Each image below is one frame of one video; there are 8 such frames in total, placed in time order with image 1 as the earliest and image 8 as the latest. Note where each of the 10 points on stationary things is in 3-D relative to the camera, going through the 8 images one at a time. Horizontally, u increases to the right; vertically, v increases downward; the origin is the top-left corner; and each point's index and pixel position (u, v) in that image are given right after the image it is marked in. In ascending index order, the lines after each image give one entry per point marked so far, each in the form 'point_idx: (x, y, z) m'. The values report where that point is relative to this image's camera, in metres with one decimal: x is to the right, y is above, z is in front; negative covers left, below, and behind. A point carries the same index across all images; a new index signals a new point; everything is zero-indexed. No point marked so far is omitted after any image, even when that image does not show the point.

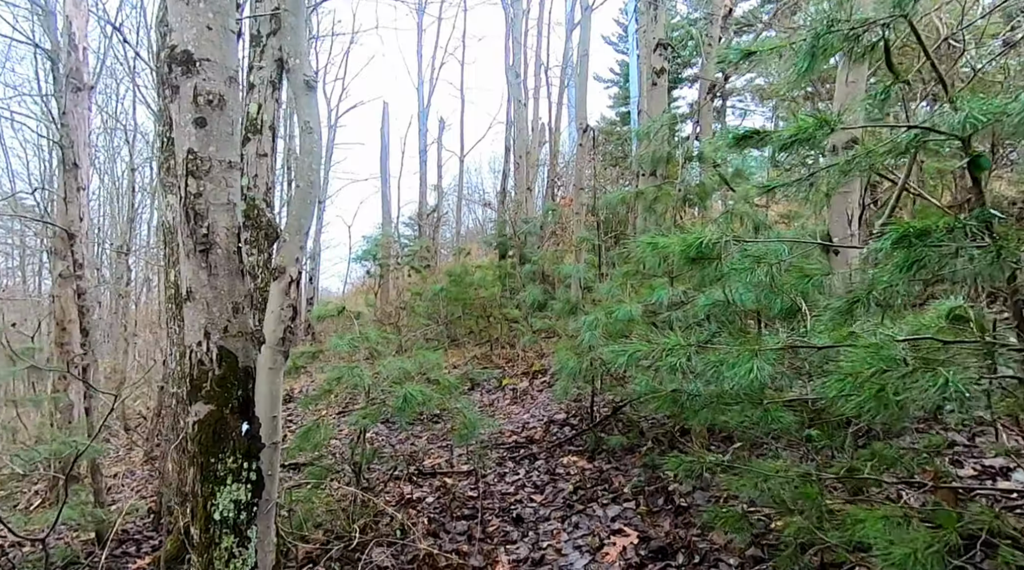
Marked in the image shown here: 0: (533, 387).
0: (+0.2, -1.0, +7.7) m
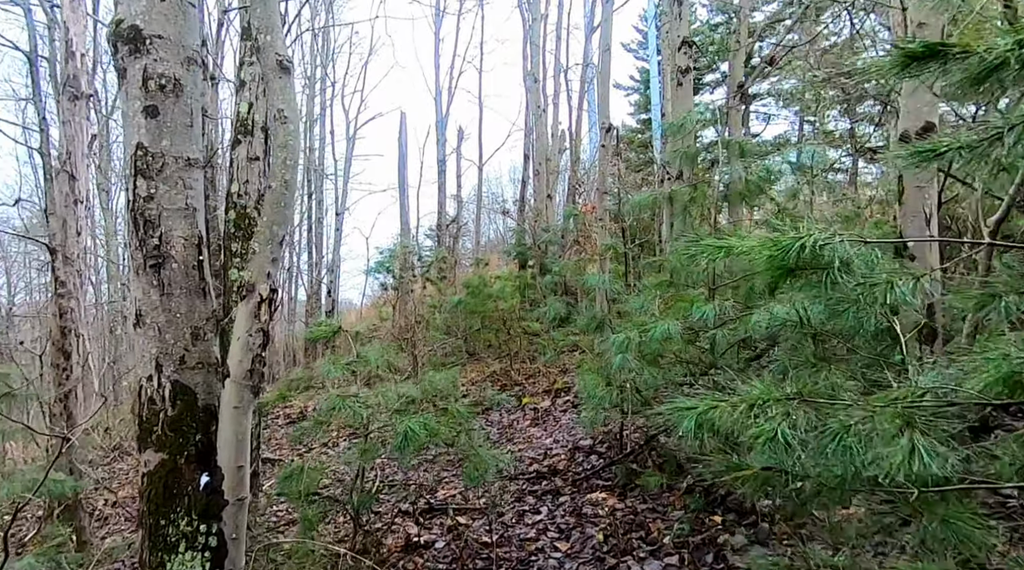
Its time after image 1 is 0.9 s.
0: (+0.4, -1.1, +7.2) m
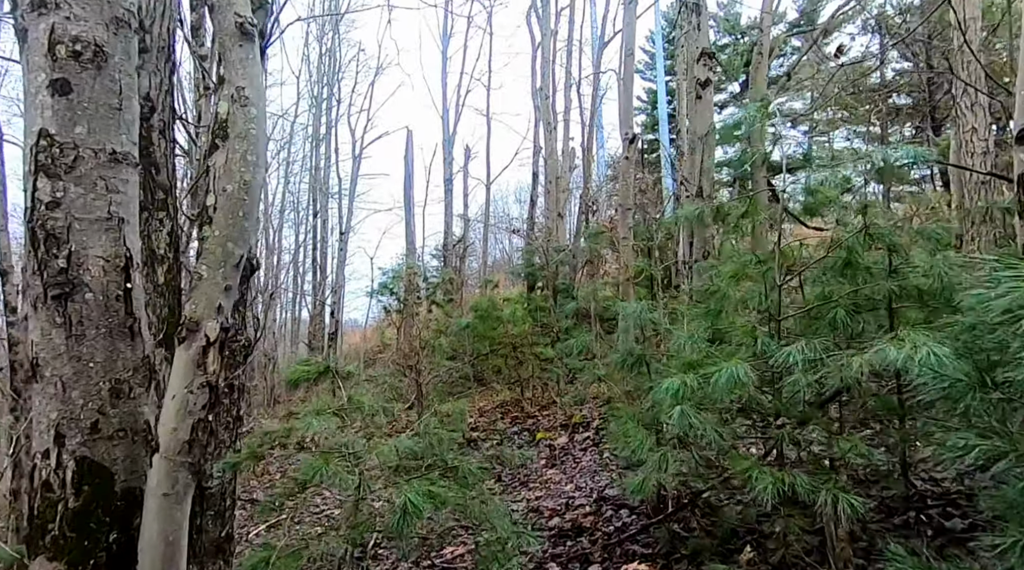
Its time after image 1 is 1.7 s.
0: (+0.5, -1.3, +6.5) m
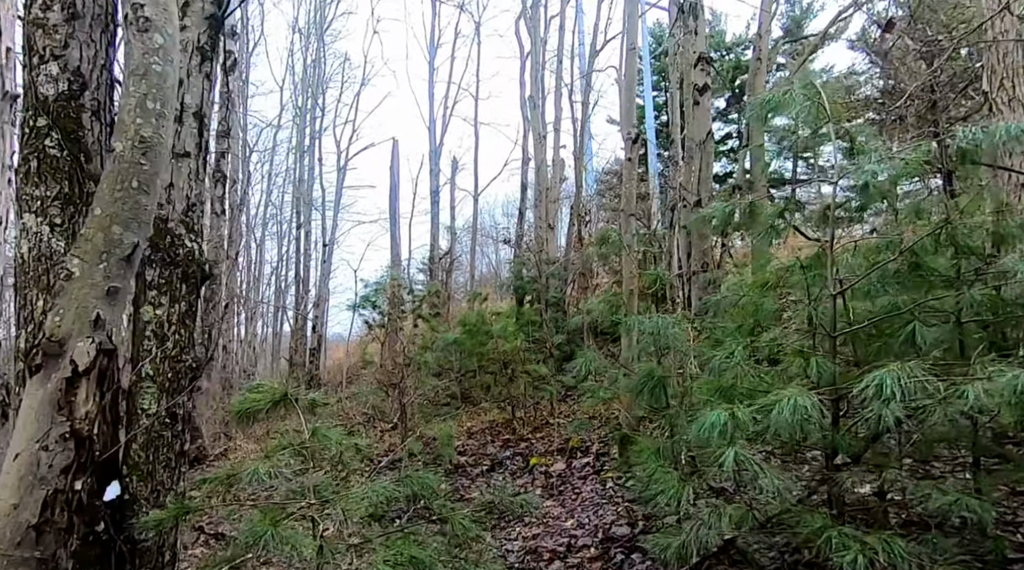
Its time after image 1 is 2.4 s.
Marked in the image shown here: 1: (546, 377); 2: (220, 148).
0: (+0.5, -1.4, +6.0) m
1: (+0.4, -1.1, +8.7) m
2: (-5.3, +2.5, +13.9) m
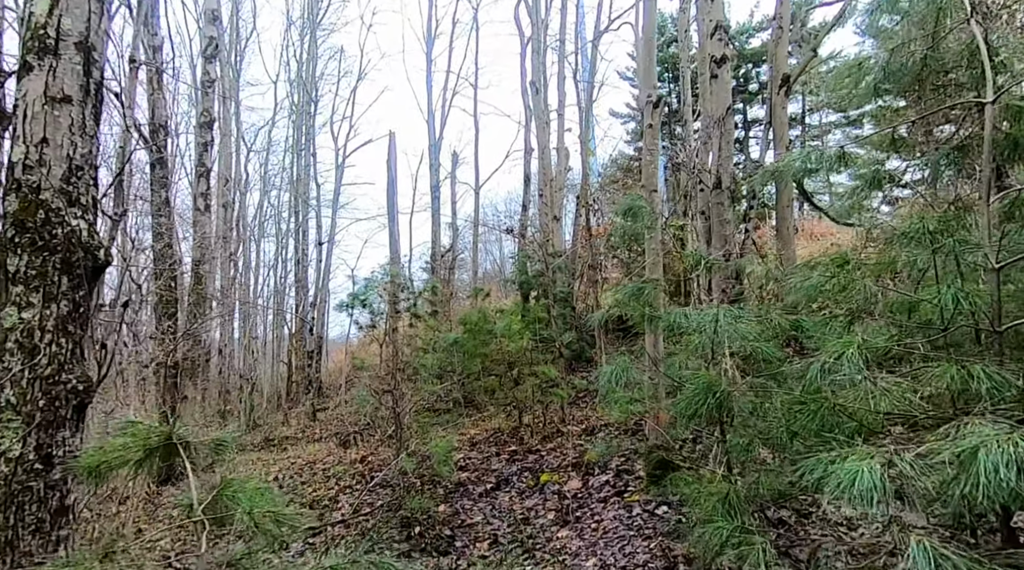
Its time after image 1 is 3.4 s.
0: (+0.5, -1.4, +5.2) m
1: (+0.4, -1.0, +7.9) m
2: (-5.3, +2.4, +13.1) m
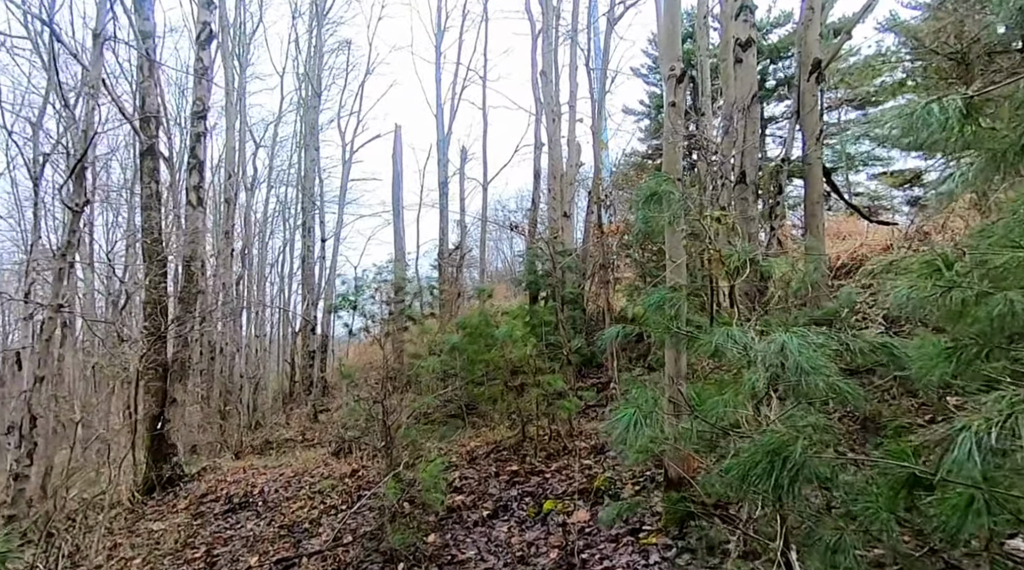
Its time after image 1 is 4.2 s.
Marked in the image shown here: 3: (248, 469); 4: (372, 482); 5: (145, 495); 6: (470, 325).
0: (+0.5, -1.4, +4.5) m
1: (+0.5, -1.0, +7.2) m
2: (-5.1, +2.5, +12.6) m
3: (-4.2, -2.9, +12.2) m
4: (-1.3, -1.8, +7.0) m
5: (-5.4, -3.1, +11.2) m
6: (-0.4, -0.4, +7.6) m
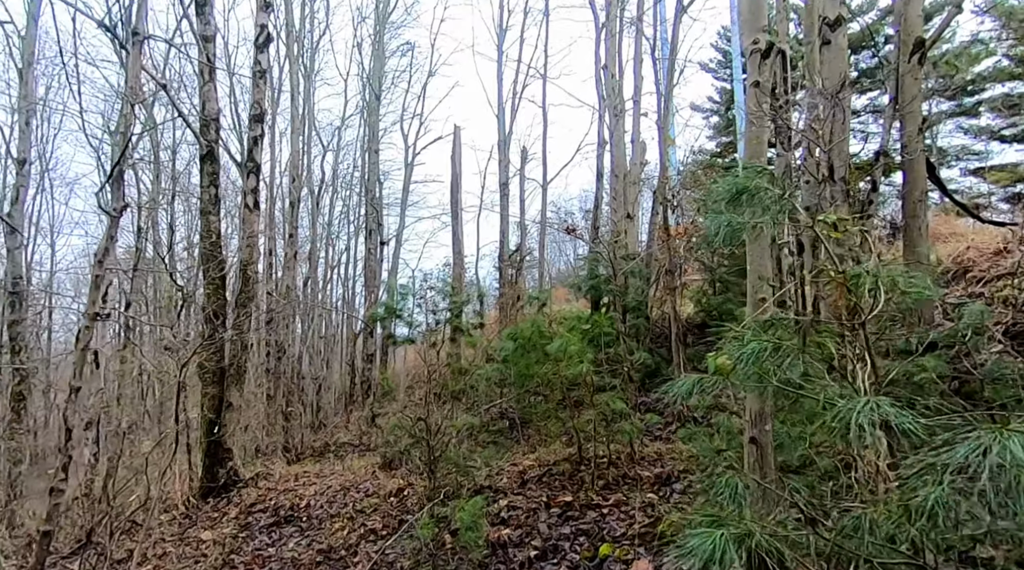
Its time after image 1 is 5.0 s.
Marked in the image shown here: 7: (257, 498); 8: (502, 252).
0: (+0.7, -1.5, +3.9) m
1: (+1.0, -1.1, +6.6) m
2: (-4.2, +2.4, +12.4) m
3: (-3.3, -3.0, +11.9) m
4: (-0.8, -1.9, +6.5) m
5: (-4.5, -3.1, +11.0) m
6: (+0.1, -0.5, +7.0) m
7: (-3.5, -3.0, +10.6) m
8: (-0.3, +0.7, +17.0) m
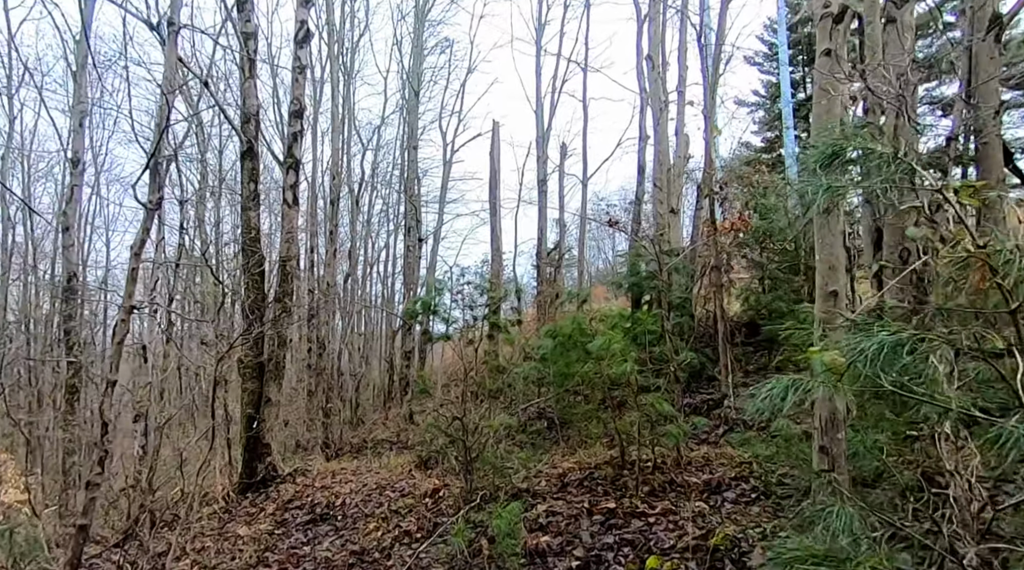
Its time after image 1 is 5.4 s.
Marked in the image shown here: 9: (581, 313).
0: (+0.9, -1.4, +3.6) m
1: (+1.3, -1.1, +6.3) m
2: (-3.5, +2.5, +12.3) m
3: (-2.7, -2.9, +11.8) m
4: (-0.5, -1.8, +6.3) m
5: (-4.0, -3.0, +11.0) m
6: (+0.5, -0.4, +6.8) m
7: (-3.0, -2.9, +10.5) m
8: (+0.6, +0.8, +16.8) m
9: (+0.7, -0.3, +7.8) m
